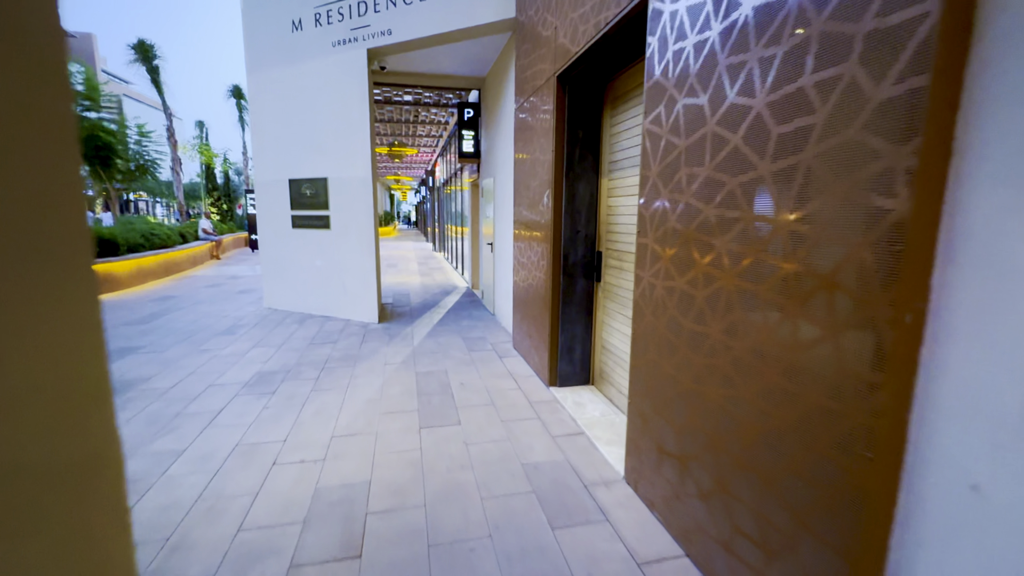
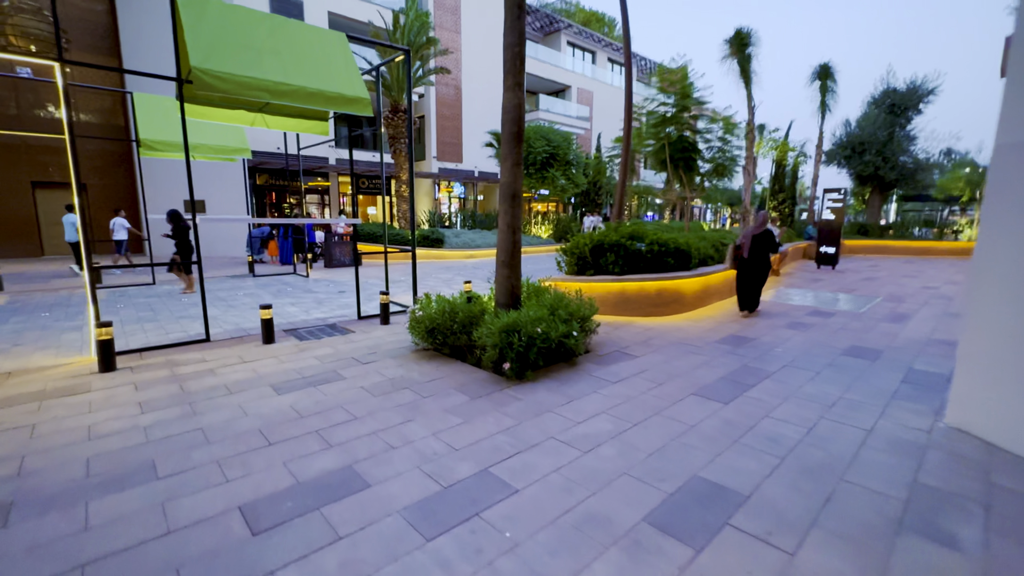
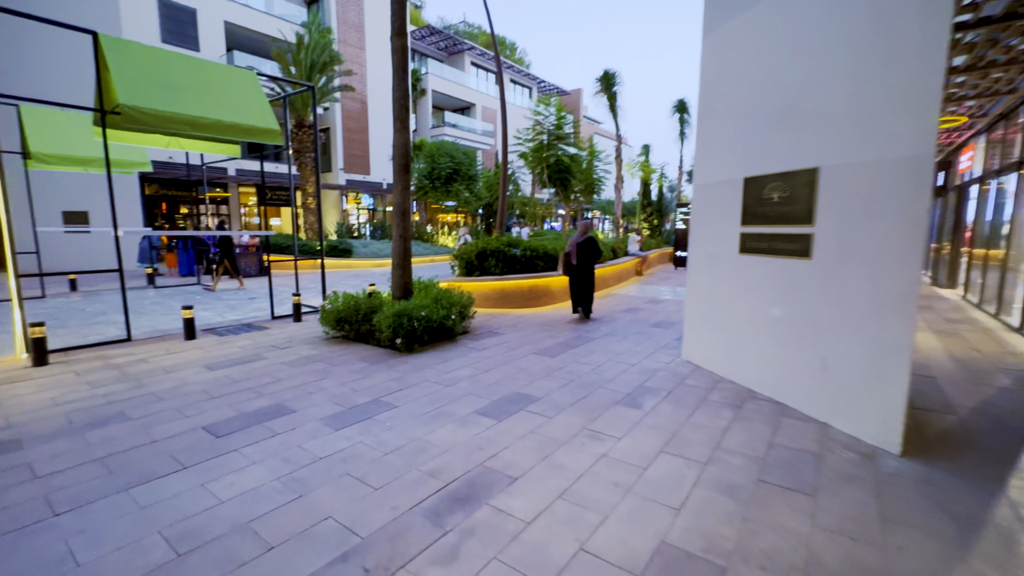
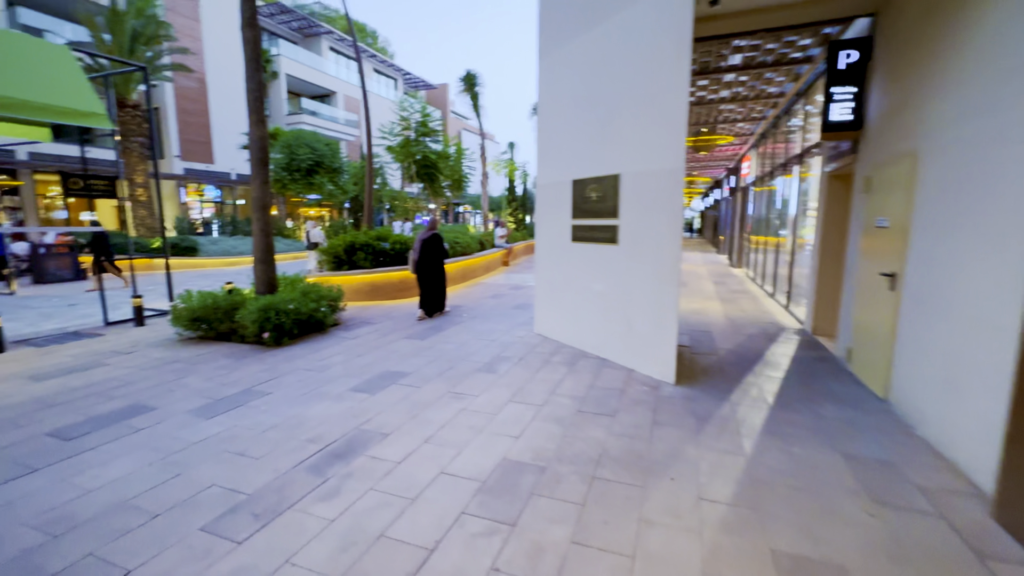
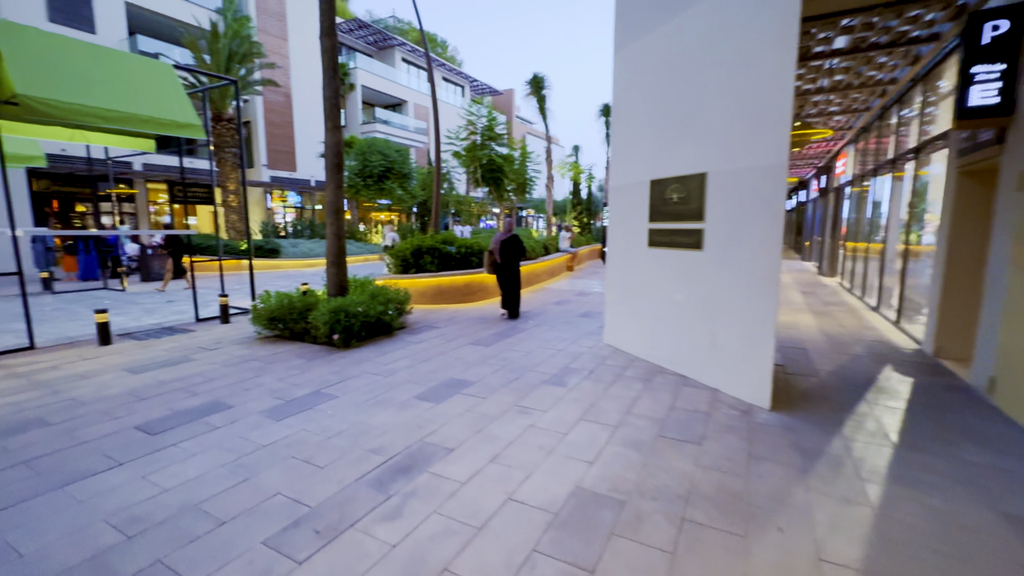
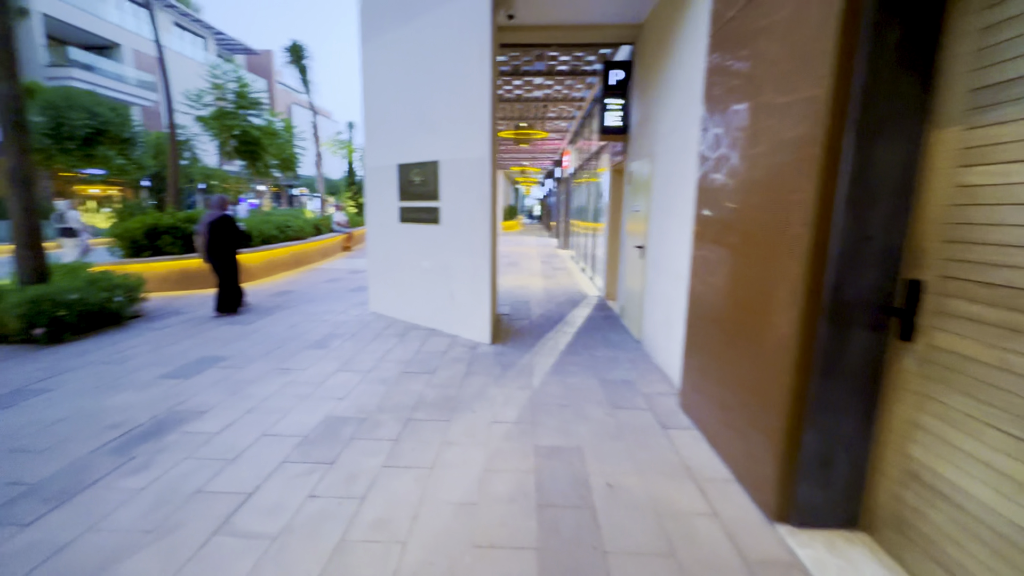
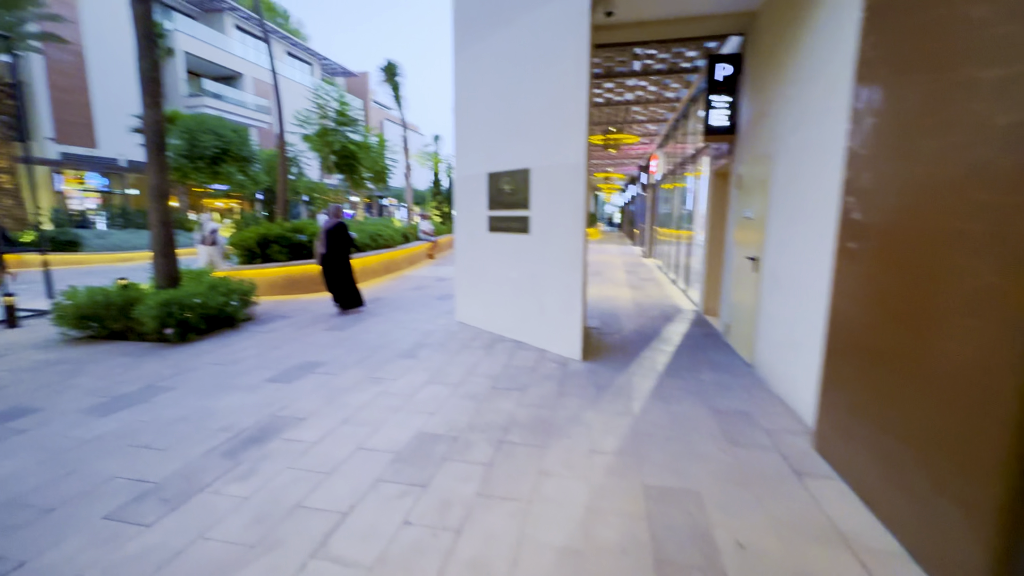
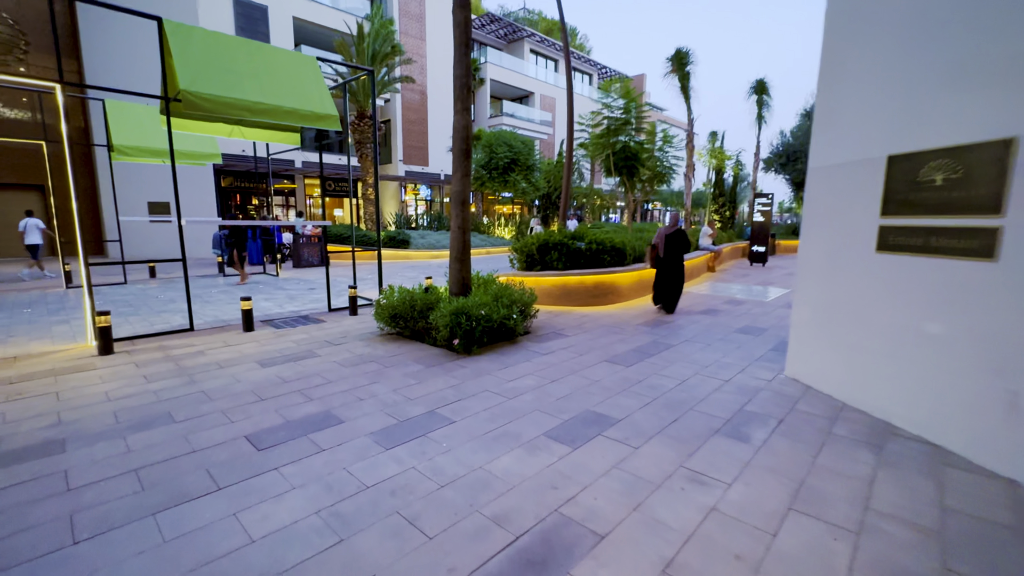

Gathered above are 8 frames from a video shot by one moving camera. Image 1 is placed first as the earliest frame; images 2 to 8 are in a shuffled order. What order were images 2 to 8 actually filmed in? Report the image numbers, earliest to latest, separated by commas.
6, 7, 4, 5, 3, 8, 2
